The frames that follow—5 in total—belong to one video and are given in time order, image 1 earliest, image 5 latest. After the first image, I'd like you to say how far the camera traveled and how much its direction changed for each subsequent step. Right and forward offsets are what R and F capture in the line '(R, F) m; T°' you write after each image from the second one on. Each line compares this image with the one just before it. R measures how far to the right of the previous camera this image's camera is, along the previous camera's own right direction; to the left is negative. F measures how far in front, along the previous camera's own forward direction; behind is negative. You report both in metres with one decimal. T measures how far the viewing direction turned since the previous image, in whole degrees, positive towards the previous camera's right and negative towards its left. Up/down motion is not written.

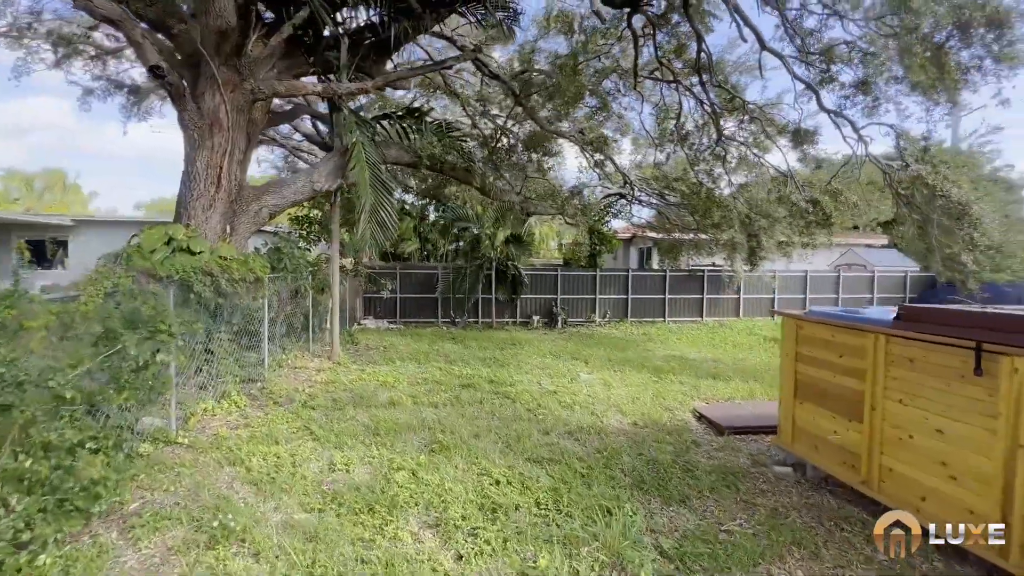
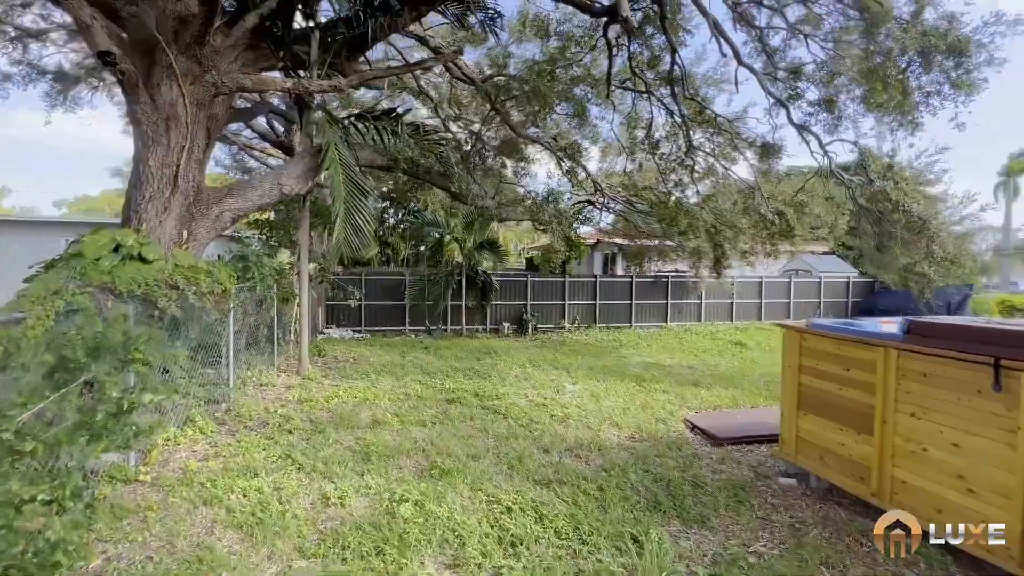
(-0.4, +0.2) m; +6°
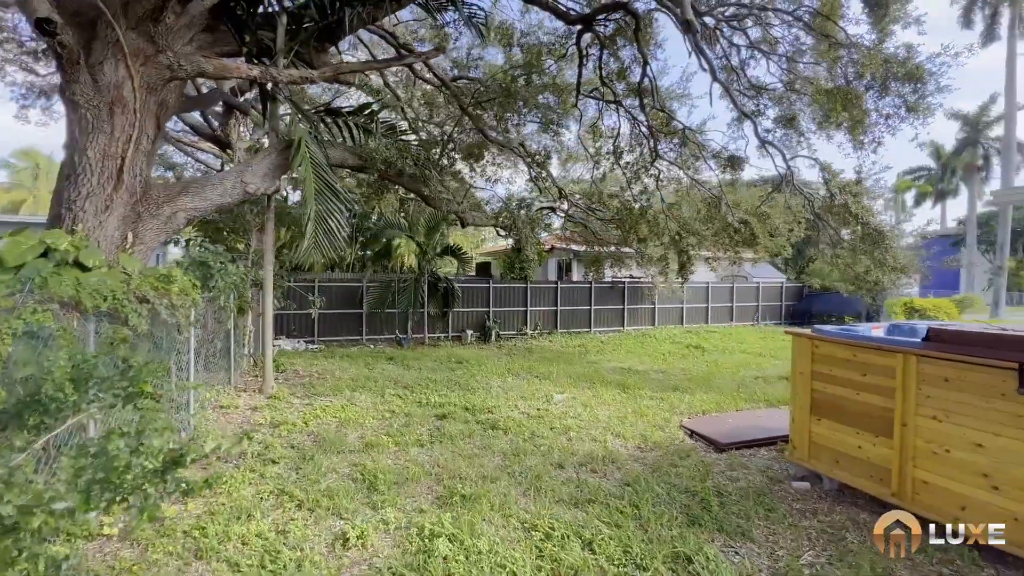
(-0.6, +0.2) m; +8°
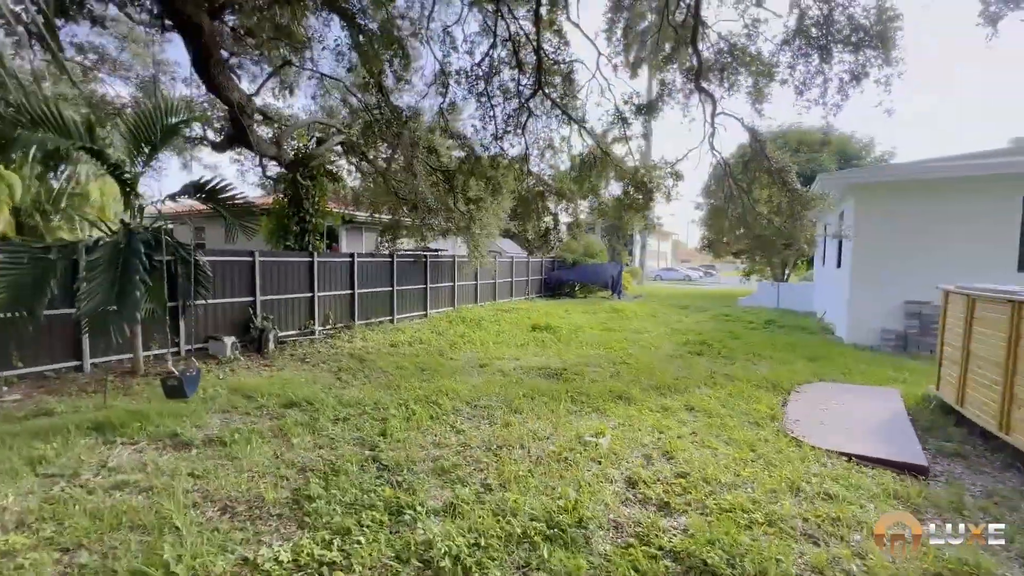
(-1.9, +3.7) m; +39°
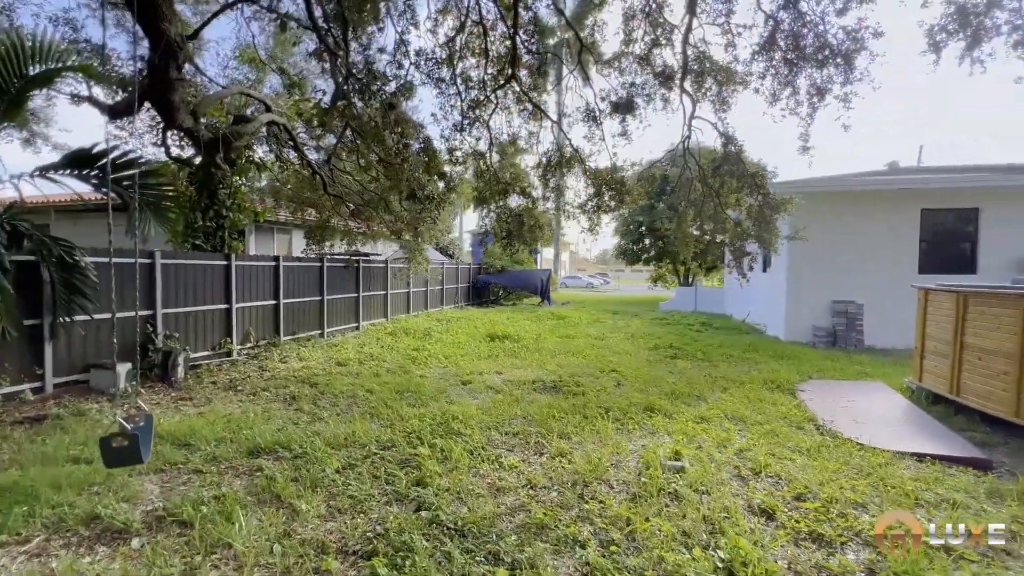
(-1.0, +0.8) m; +13°
